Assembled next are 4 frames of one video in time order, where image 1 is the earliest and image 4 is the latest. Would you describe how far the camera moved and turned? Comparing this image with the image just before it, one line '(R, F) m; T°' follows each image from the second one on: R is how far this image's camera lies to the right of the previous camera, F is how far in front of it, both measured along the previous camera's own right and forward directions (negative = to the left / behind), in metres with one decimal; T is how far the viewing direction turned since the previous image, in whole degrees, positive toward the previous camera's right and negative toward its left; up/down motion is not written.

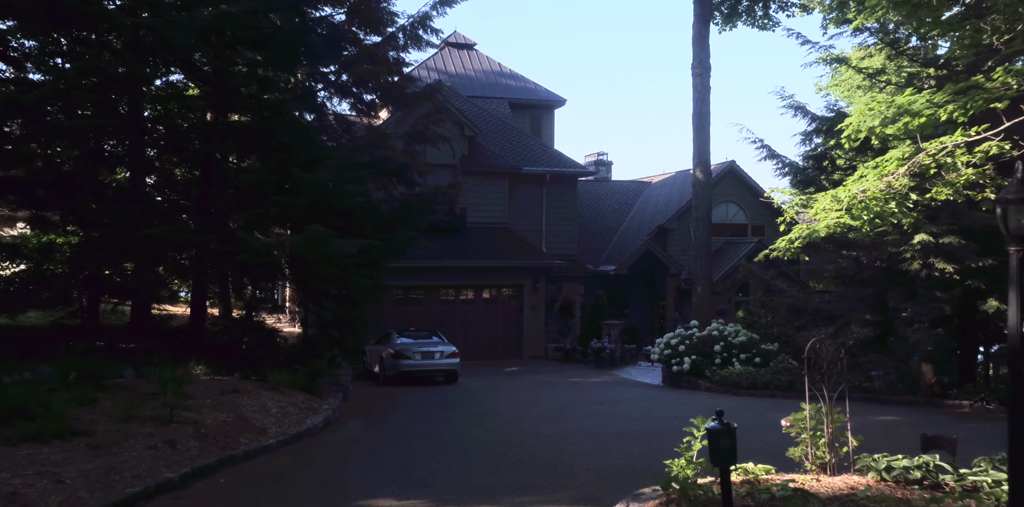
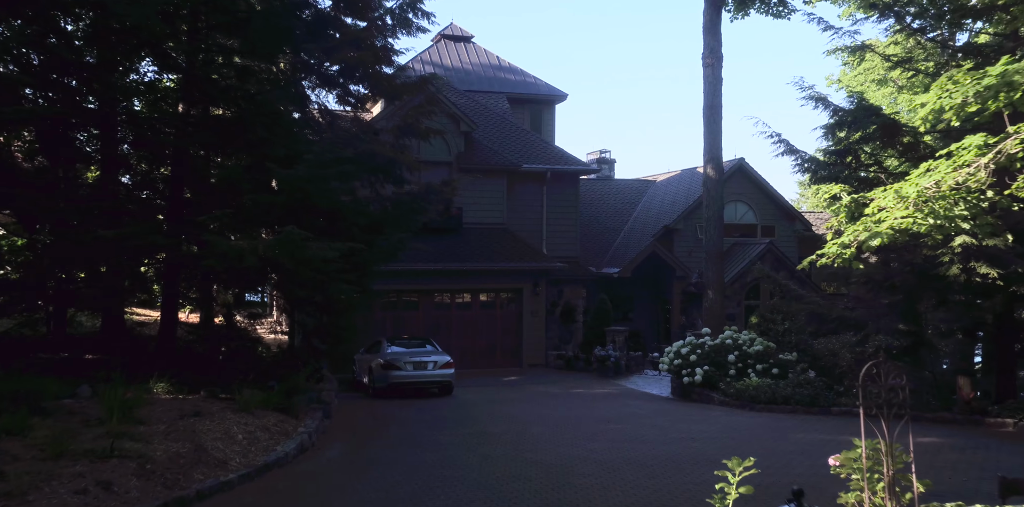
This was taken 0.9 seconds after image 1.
(0.0, +1.4) m; 0°
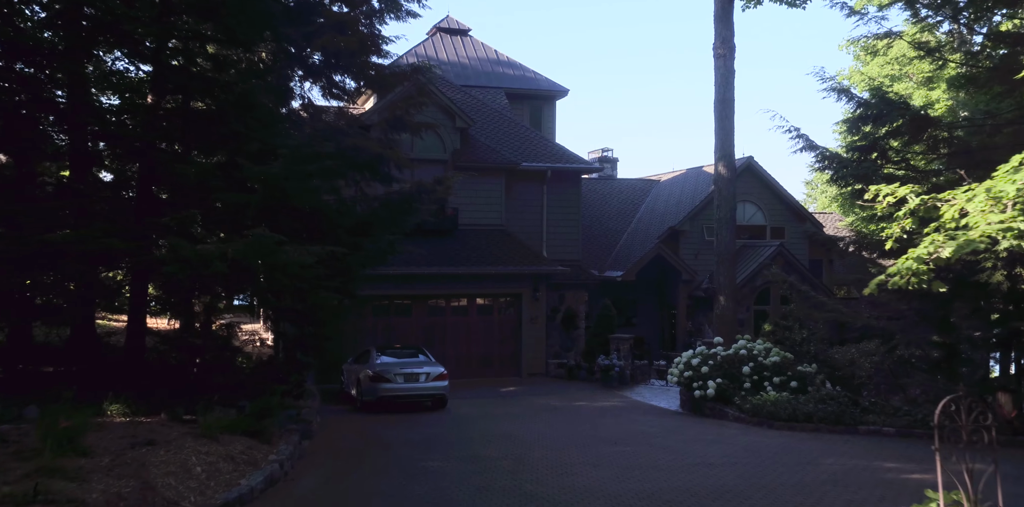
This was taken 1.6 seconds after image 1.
(0.0, +1.3) m; 0°
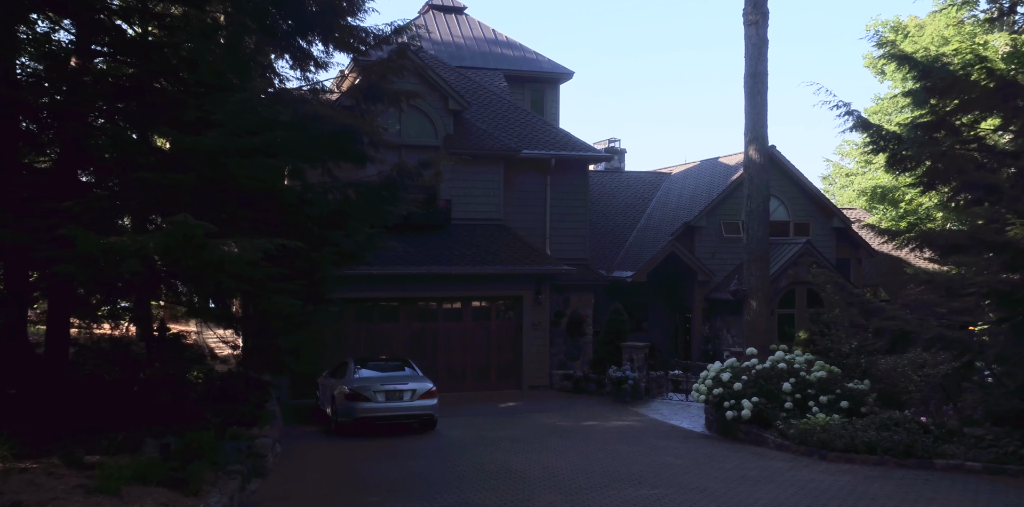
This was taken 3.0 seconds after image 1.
(0.0, +2.6) m; 0°
